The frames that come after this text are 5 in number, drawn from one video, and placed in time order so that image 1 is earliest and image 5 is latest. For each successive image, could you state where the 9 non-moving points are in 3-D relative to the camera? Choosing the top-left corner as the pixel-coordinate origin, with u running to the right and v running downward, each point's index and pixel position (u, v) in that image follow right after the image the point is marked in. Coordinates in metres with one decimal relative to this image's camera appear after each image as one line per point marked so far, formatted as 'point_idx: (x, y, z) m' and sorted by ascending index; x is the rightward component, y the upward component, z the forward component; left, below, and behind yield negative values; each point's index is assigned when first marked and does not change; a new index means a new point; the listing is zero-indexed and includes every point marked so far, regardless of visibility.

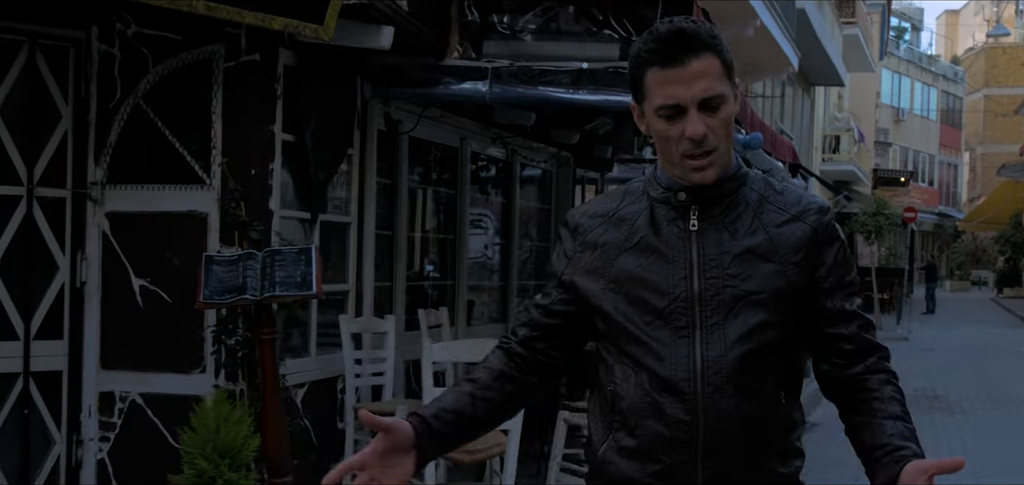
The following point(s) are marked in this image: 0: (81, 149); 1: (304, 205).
0: (-2.2, +0.5, +5.1) m
1: (-1.1, +0.2, +5.4) m
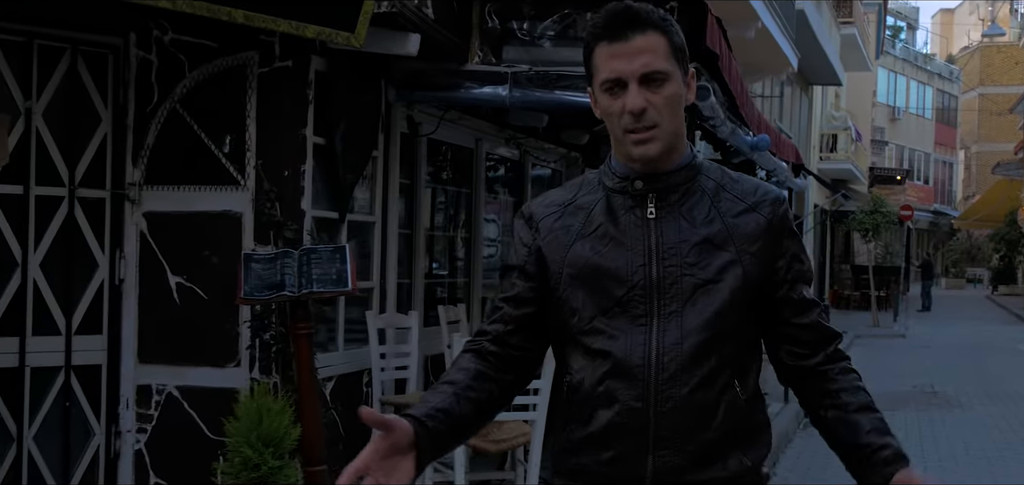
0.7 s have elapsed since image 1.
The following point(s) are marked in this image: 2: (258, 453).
0: (-2.1, +0.5, +5.3) m
1: (-1.0, +0.2, +5.6) m
2: (-1.1, -0.9, +4.2) m
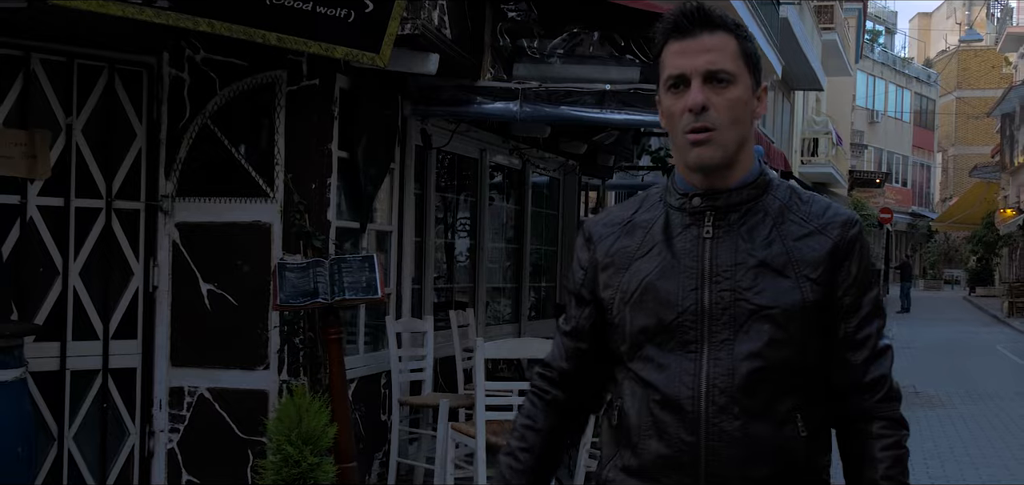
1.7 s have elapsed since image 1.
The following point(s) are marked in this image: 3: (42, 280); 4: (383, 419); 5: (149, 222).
0: (-2.0, +0.4, +5.6) m
1: (-0.9, +0.2, +5.9) m
2: (-1.0, -0.9, +4.5) m
3: (-2.5, -0.2, +5.3) m
4: (-0.8, -1.1, +6.2) m
5: (-2.0, +0.1, +5.6) m
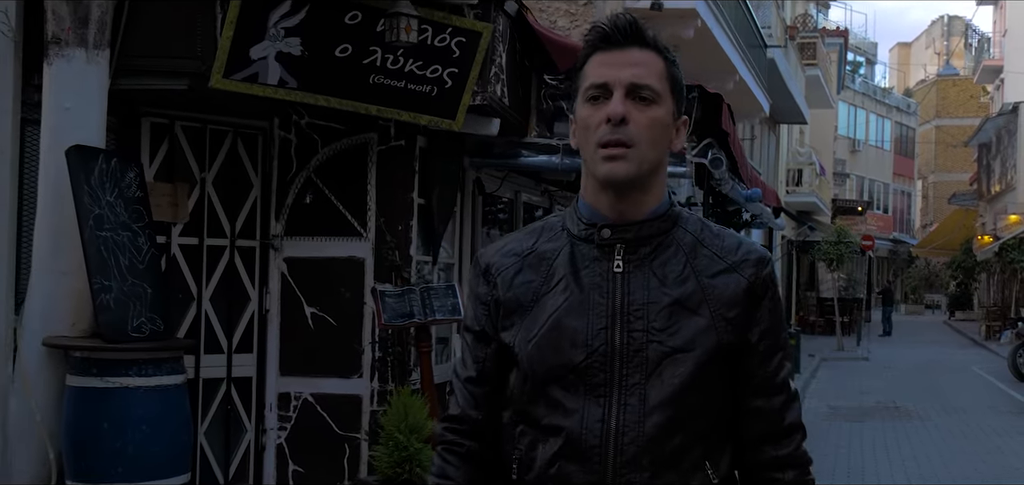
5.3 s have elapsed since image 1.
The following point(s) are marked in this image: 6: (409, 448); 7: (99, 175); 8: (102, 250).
0: (-1.7, +0.2, +6.8) m
1: (-0.6, -0.1, +7.1) m
2: (-0.6, -1.1, +5.7) m
3: (-2.2, -0.4, +6.5) m
4: (-0.5, -1.3, +7.4) m
5: (-1.7, -0.1, +6.8) m
6: (-0.6, -1.2, +5.7) m
7: (-2.3, +0.4, +5.6) m
8: (-2.3, 0.0, +5.6) m
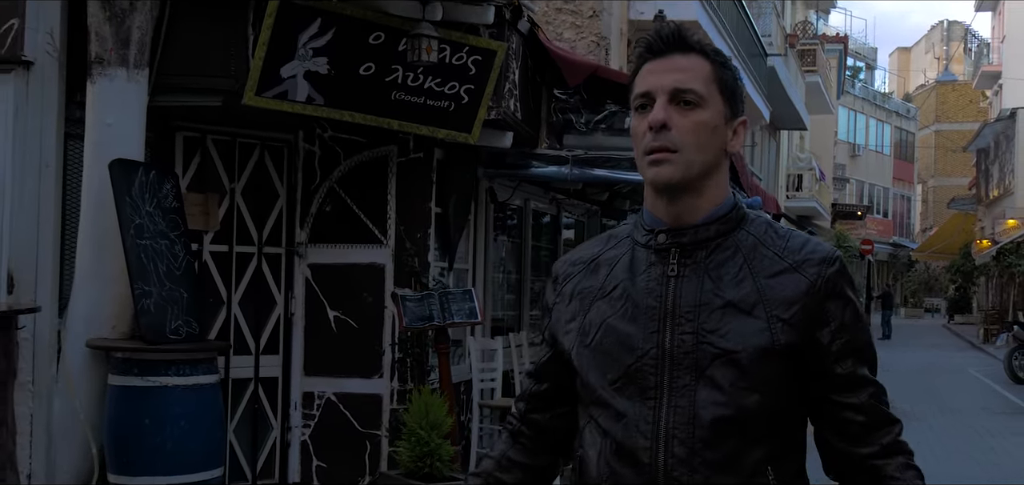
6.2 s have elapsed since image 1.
0: (-1.6, +0.2, +7.2) m
1: (-0.5, -0.1, +7.5) m
2: (-0.5, -1.2, +6.1) m
3: (-2.1, -0.5, +6.9) m
4: (-0.4, -1.4, +7.7) m
5: (-1.6, -0.1, +7.2) m
6: (-0.5, -1.2, +6.1) m
7: (-2.2, +0.3, +6.0) m
8: (-2.2, -0.1, +6.0) m
